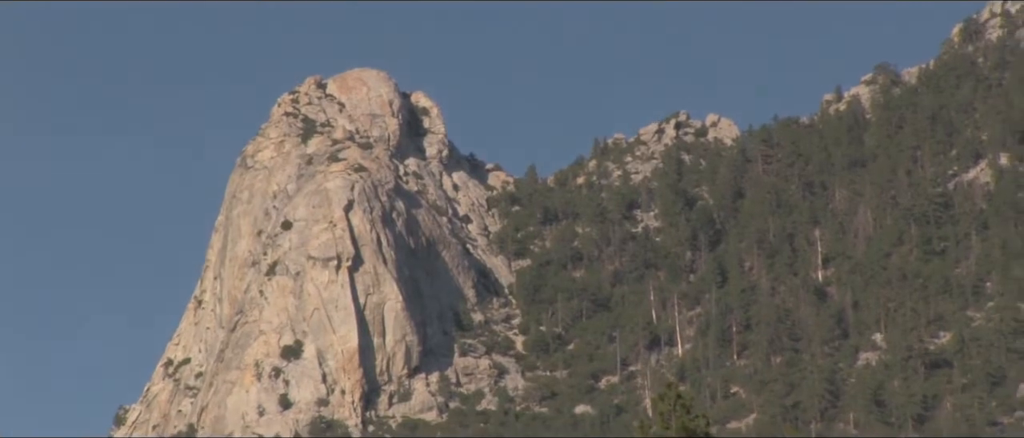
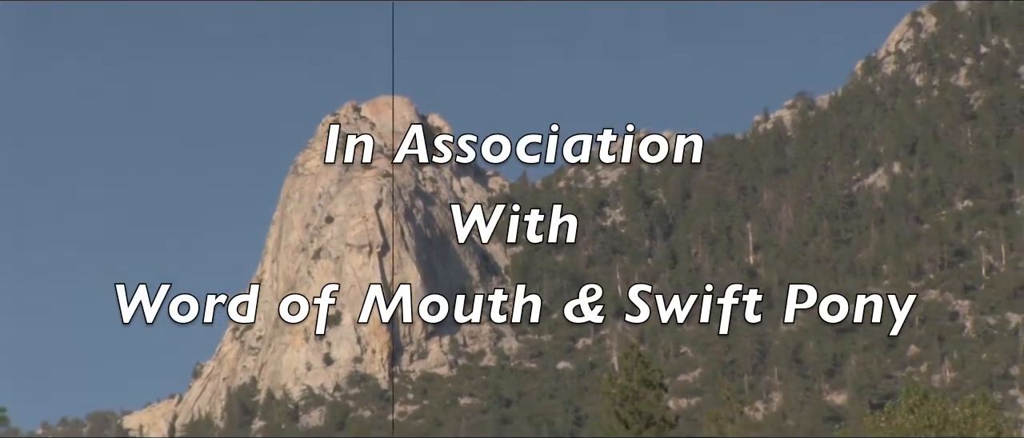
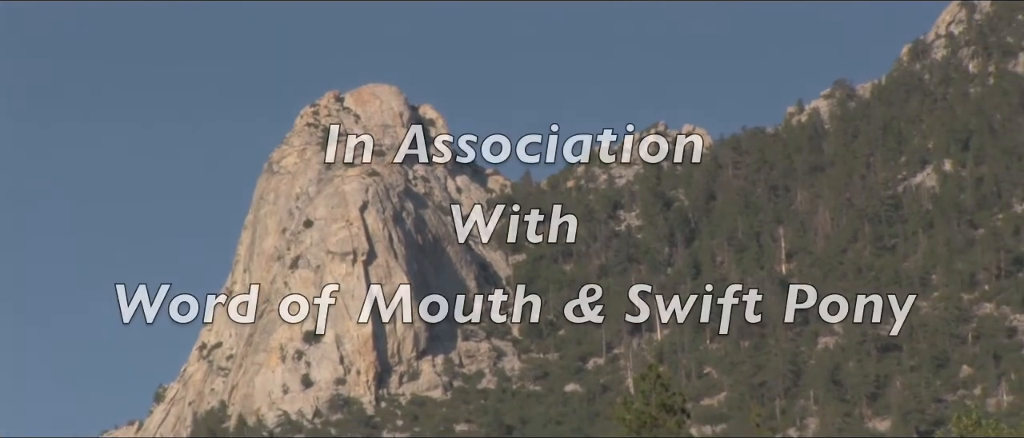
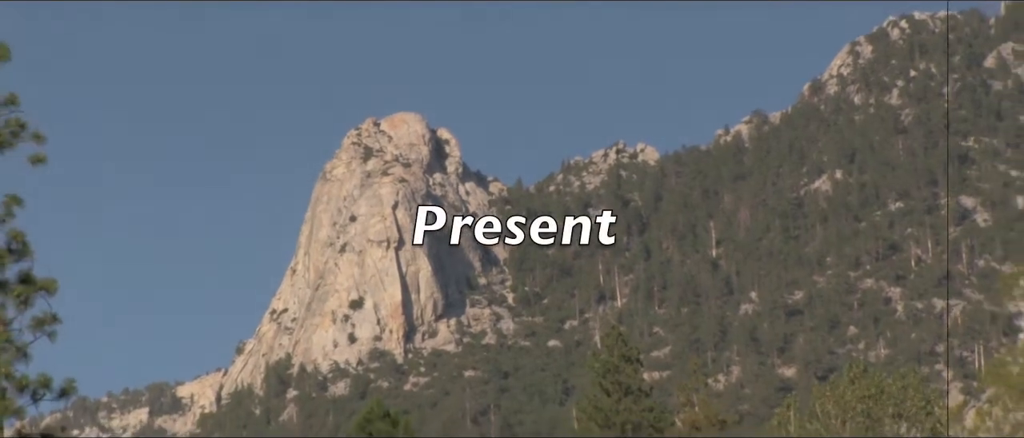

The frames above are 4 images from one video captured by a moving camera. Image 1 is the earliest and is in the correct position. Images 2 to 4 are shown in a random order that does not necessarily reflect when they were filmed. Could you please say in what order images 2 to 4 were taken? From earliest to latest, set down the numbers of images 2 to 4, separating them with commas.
3, 2, 4
